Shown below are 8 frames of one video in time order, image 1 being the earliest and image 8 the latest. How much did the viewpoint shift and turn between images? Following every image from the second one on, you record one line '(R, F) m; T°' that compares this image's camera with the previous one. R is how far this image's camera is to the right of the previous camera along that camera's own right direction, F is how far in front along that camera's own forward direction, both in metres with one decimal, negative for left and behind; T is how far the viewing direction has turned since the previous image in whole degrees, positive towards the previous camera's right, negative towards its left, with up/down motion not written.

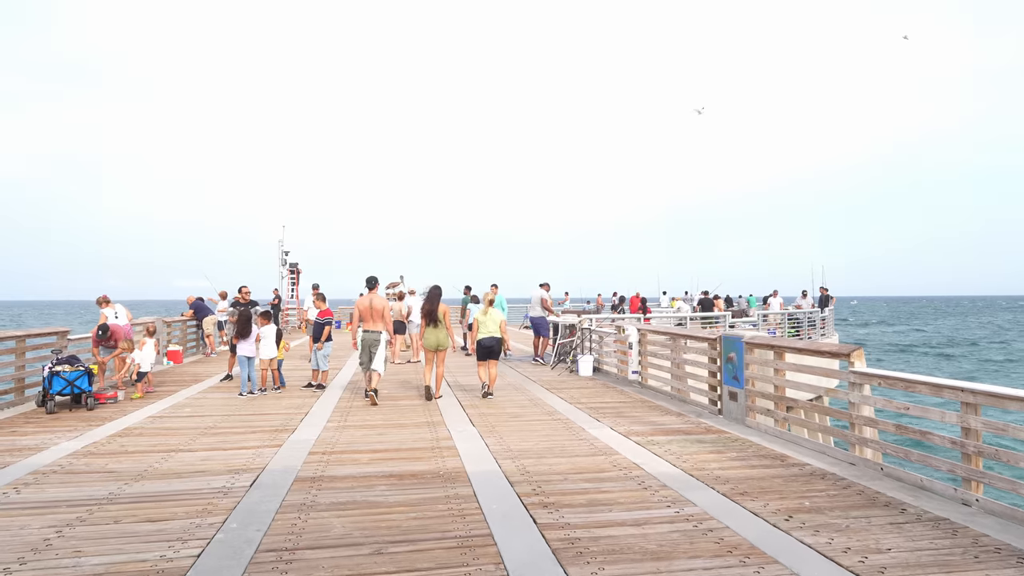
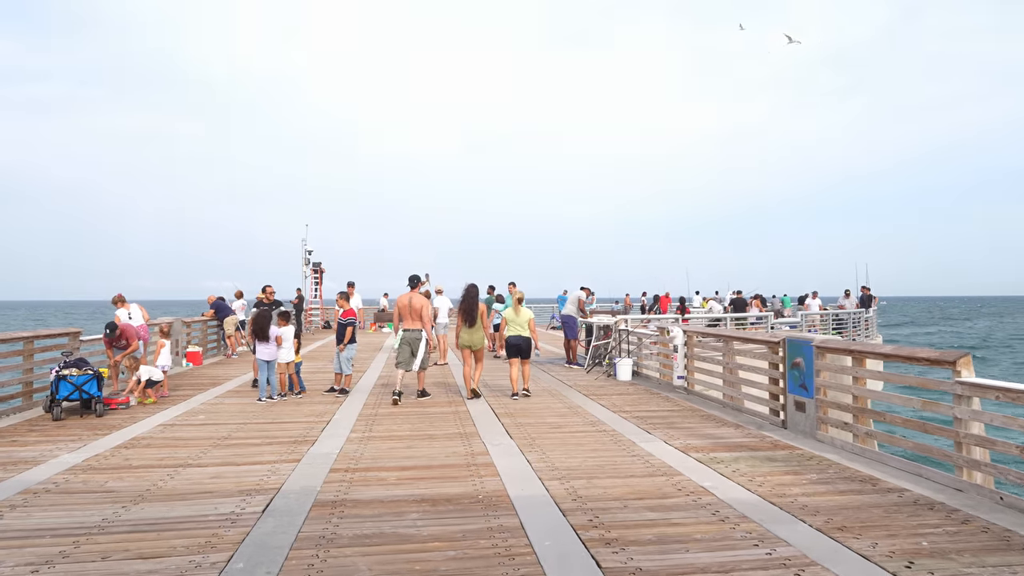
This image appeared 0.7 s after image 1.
(-0.2, +0.8) m; -2°
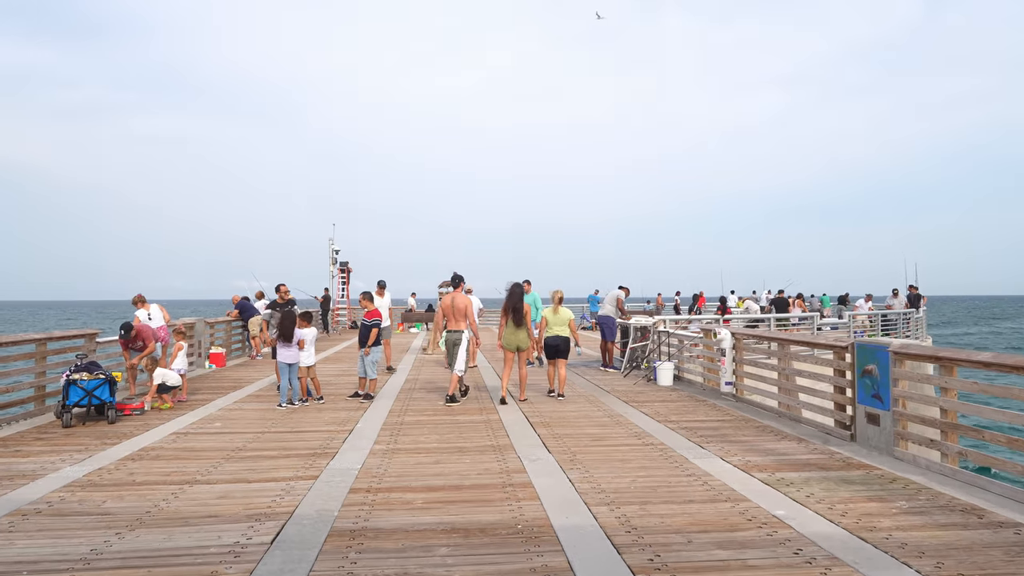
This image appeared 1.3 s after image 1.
(-0.1, +0.7) m; -2°
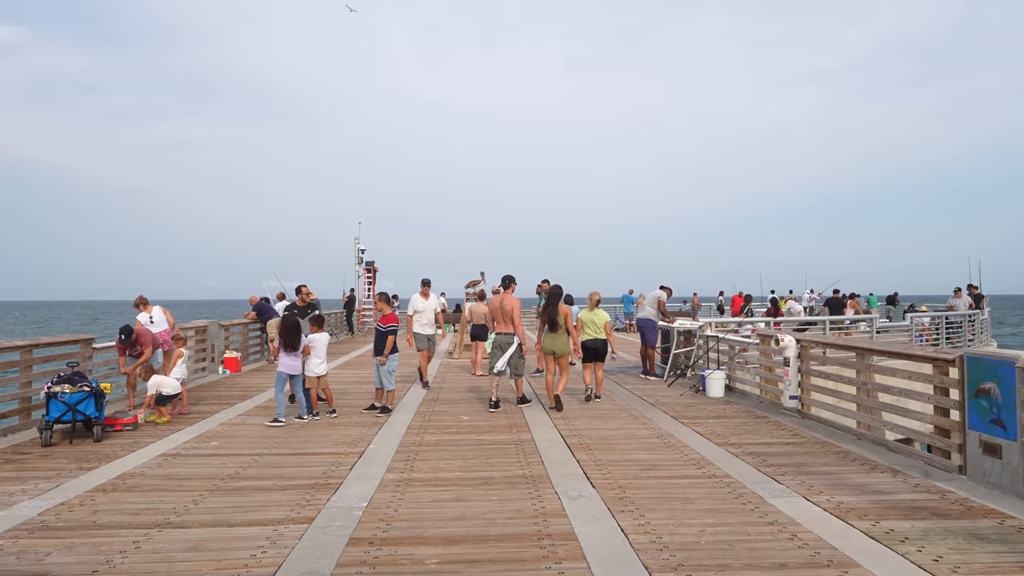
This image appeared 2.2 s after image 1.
(-0.1, +1.1) m; -2°
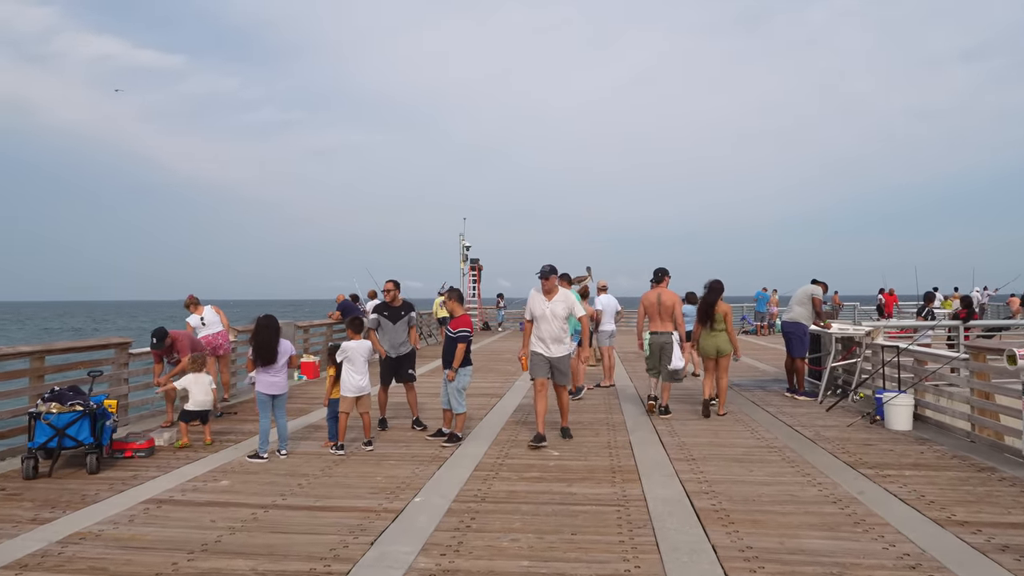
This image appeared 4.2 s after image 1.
(+0.1, +2.1) m; -10°
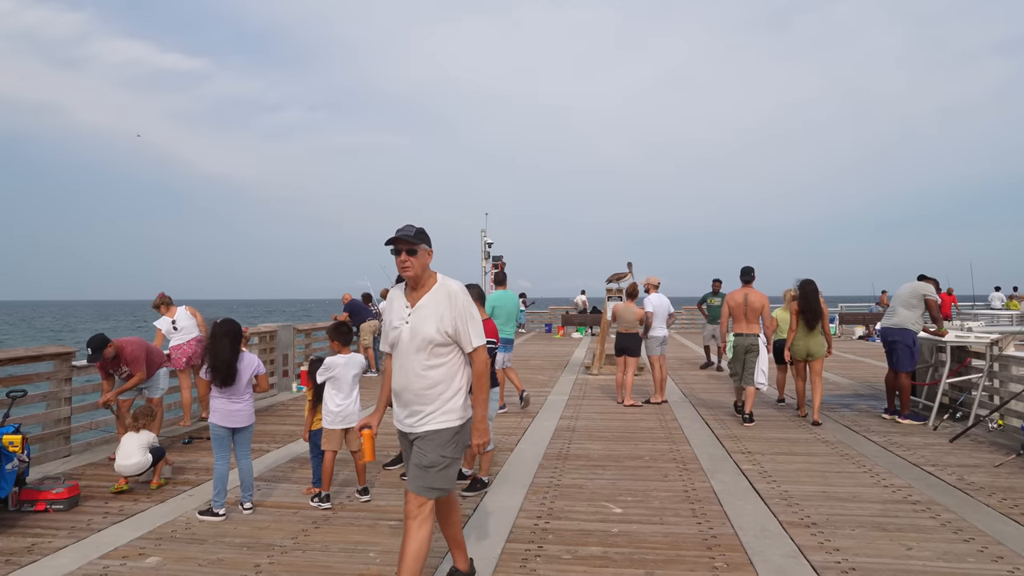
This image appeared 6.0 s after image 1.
(-0.2, +1.7) m; -2°
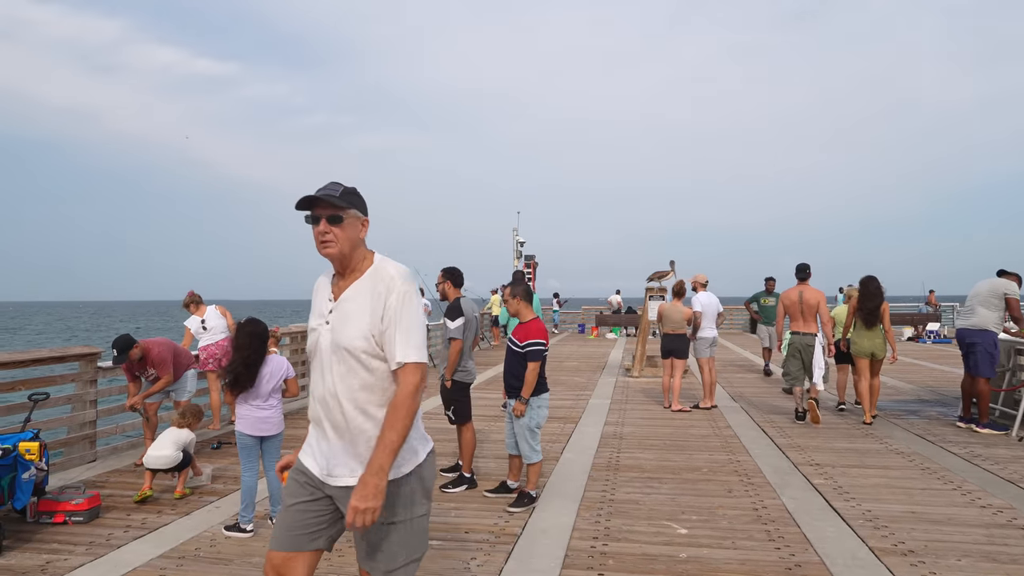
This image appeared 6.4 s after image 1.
(-0.2, +0.4) m; -2°
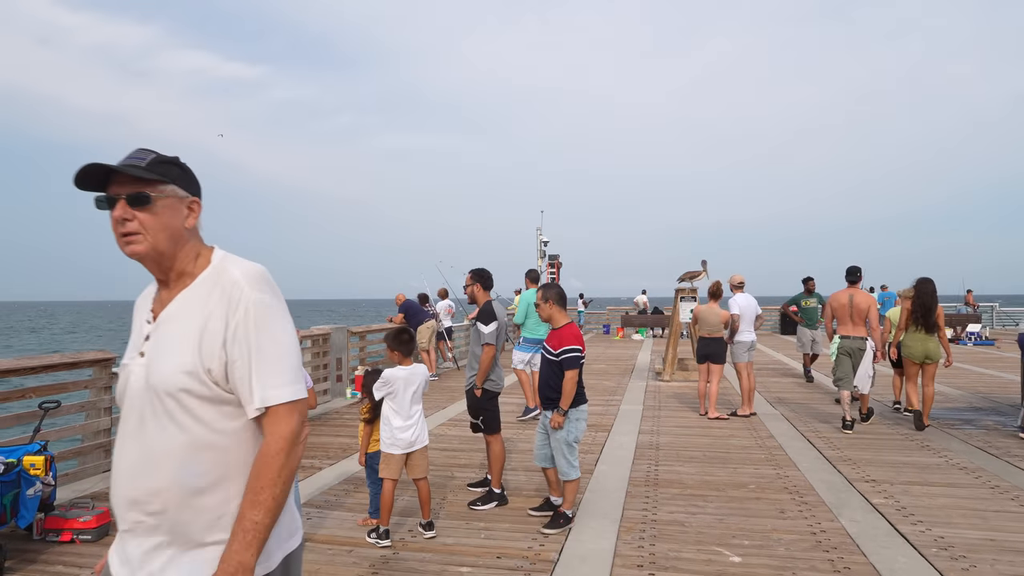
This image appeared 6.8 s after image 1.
(-0.1, +0.3) m; -2°
